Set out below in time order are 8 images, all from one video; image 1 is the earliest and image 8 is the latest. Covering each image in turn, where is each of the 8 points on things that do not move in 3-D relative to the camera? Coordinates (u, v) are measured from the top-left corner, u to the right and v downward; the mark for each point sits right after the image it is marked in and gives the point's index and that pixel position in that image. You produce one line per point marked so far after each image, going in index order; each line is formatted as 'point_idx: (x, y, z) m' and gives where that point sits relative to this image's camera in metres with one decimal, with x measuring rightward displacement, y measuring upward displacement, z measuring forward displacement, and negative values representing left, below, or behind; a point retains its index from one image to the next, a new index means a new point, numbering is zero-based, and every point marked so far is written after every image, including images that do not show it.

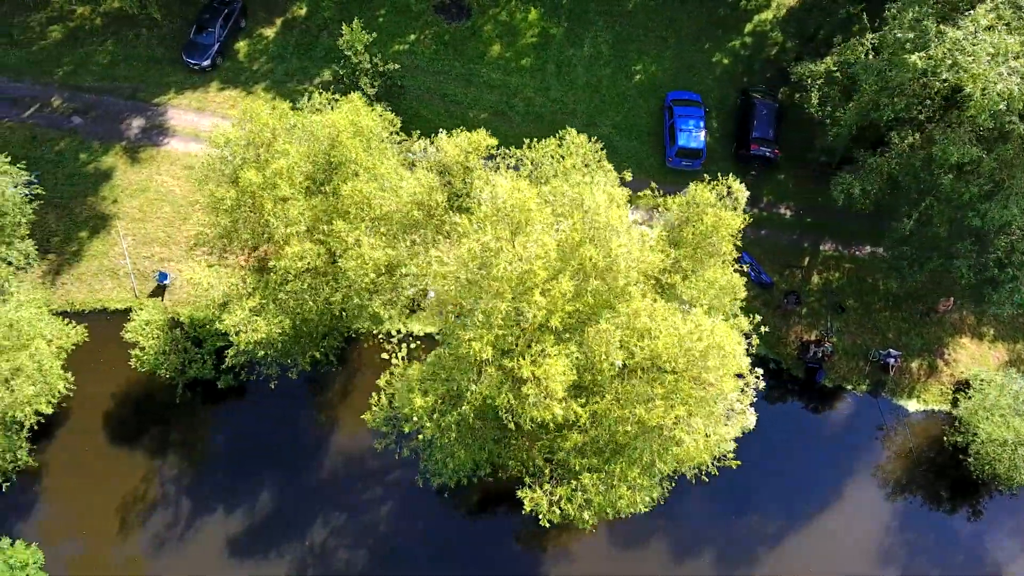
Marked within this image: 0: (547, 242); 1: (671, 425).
0: (+0.9, +1.0, +19.3) m
1: (+3.4, -3.0, +19.4) m
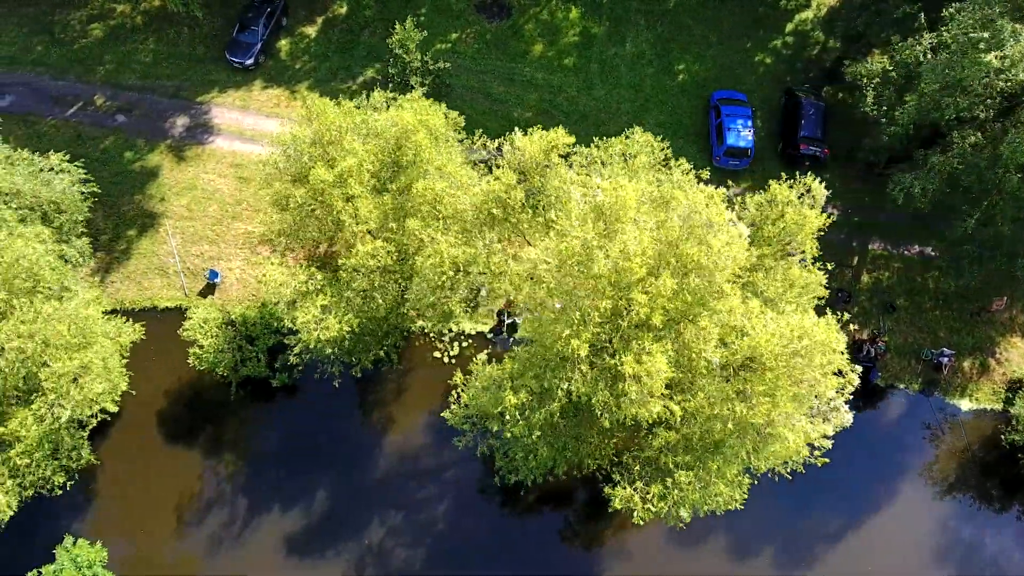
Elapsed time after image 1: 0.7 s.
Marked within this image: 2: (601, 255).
0: (+2.9, +1.0, +19.3) m
1: (+5.4, -2.9, +19.4) m
2: (+1.9, +0.7, +18.9) m
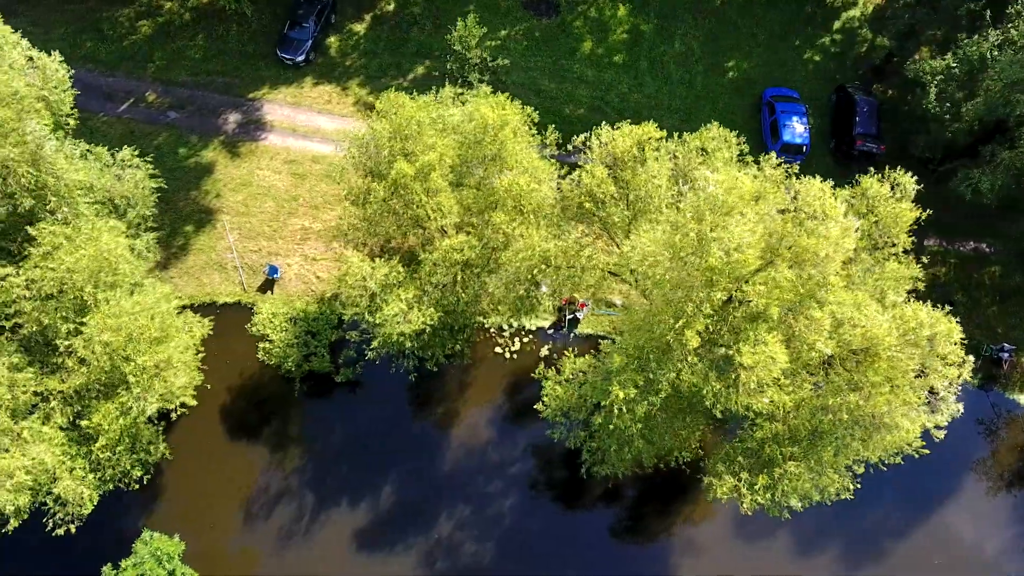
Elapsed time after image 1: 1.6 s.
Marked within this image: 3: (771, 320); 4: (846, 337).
0: (+5.2, +1.2, +19.4) m
1: (+7.8, -2.7, +19.5) m
2: (+4.2, +0.9, +19.0) m
3: (+5.5, -0.7, +19.4) m
4: (+7.1, -1.1, +19.5) m
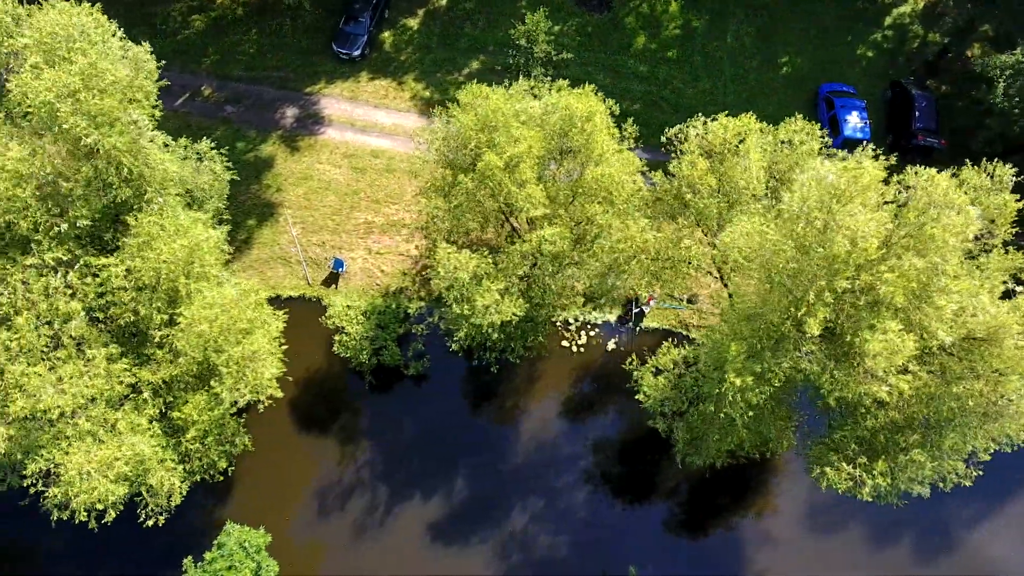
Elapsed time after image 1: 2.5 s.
0: (+7.8, +1.4, +19.5) m
1: (+10.3, -2.5, +19.6) m
2: (+6.8, +1.1, +19.1) m
3: (+8.1, -0.5, +19.5) m
4: (+9.6, -0.8, +19.6) m
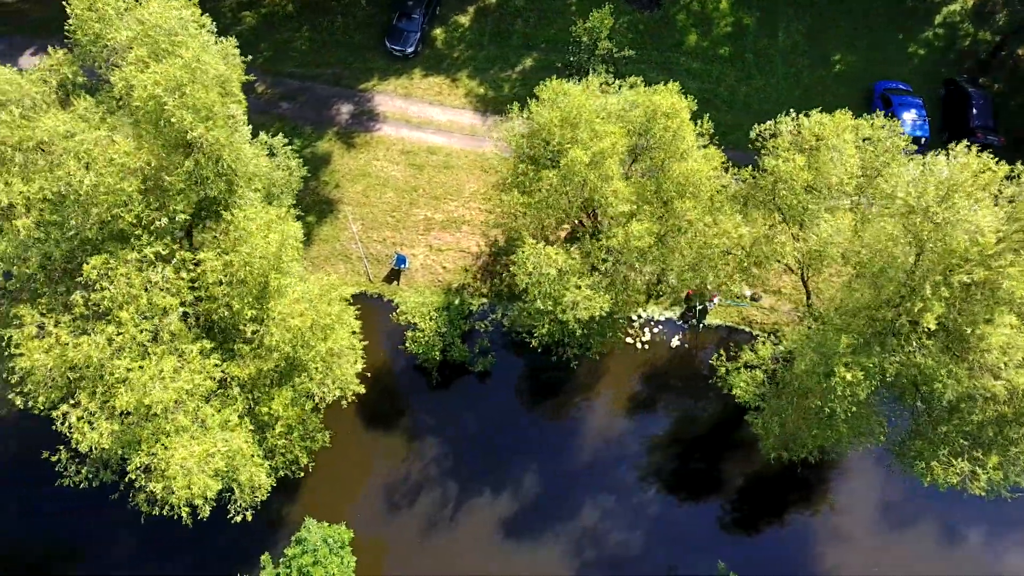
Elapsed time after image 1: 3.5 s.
0: (+10.2, +1.6, +19.6) m
1: (+12.8, -2.4, +19.7) m
2: (+9.2, +1.2, +19.1) m
3: (+10.5, -0.3, +19.5) m
4: (+12.0, -0.7, +19.6) m
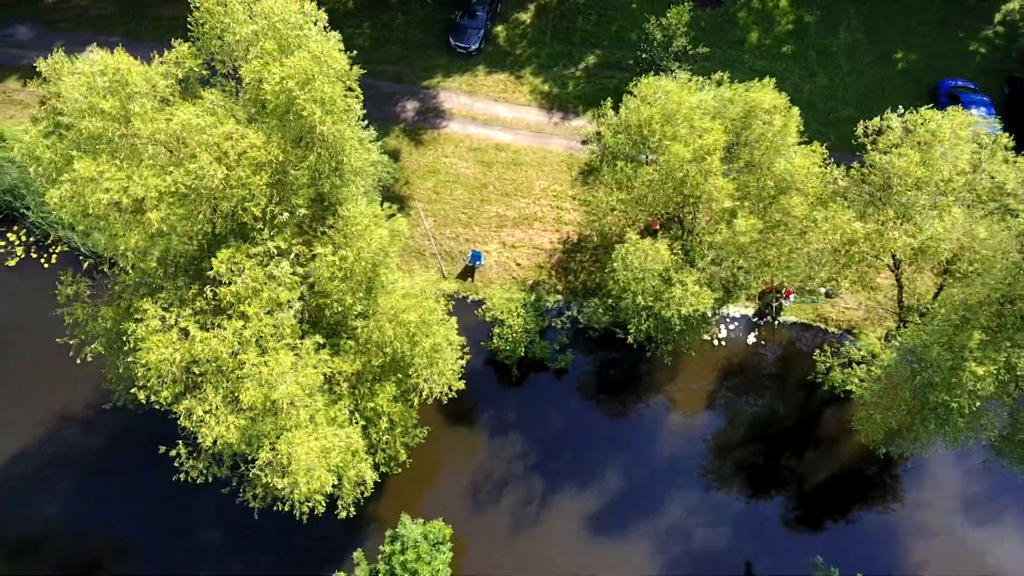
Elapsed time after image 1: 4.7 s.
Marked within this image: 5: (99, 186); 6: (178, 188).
0: (+13.1, +1.7, +19.6) m
1: (+15.7, -2.3, +19.7) m
2: (+12.2, +1.4, +19.2) m
3: (+13.4, -0.2, +19.6) m
4: (+15.0, -0.6, +19.7) m
5: (-8.9, +2.2, +19.7) m
6: (-7.4, +2.2, +20.1) m
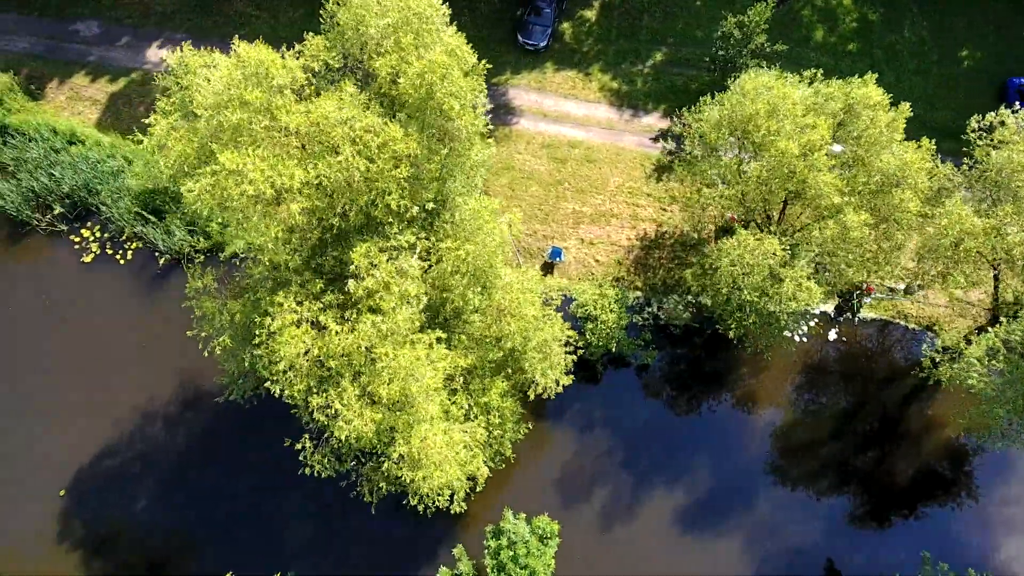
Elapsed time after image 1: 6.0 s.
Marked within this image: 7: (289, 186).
0: (+16.2, +1.8, +19.7) m
1: (+18.8, -2.1, +19.9) m
2: (+15.3, +1.5, +19.3) m
3: (+16.5, -0.1, +19.7) m
4: (+18.1, -0.5, +19.8) m
5: (-5.8, +2.4, +19.7) m
6: (-4.3, +2.3, +20.0) m
7: (-4.8, +2.2, +19.7) m
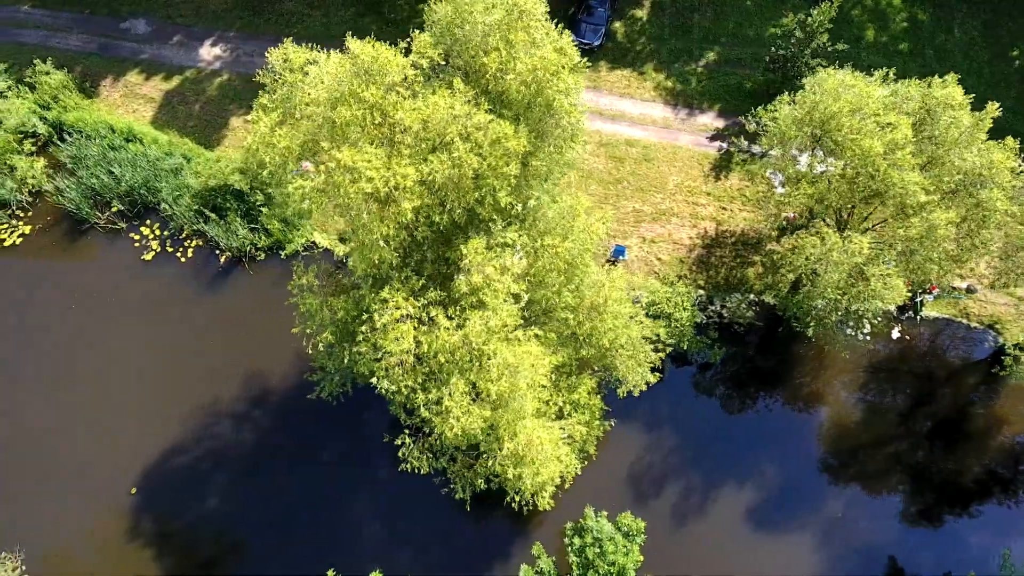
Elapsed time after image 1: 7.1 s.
0: (+18.7, +1.9, +19.8) m
1: (+21.2, -2.1, +20.0) m
2: (+17.7, +1.5, +19.4) m
3: (+19.0, 0.0, +19.8) m
4: (+20.5, -0.4, +19.9) m
5: (-3.4, +2.4, +19.7) m
6: (-1.8, +2.4, +20.1) m
7: (-2.4, +2.2, +19.8) m
